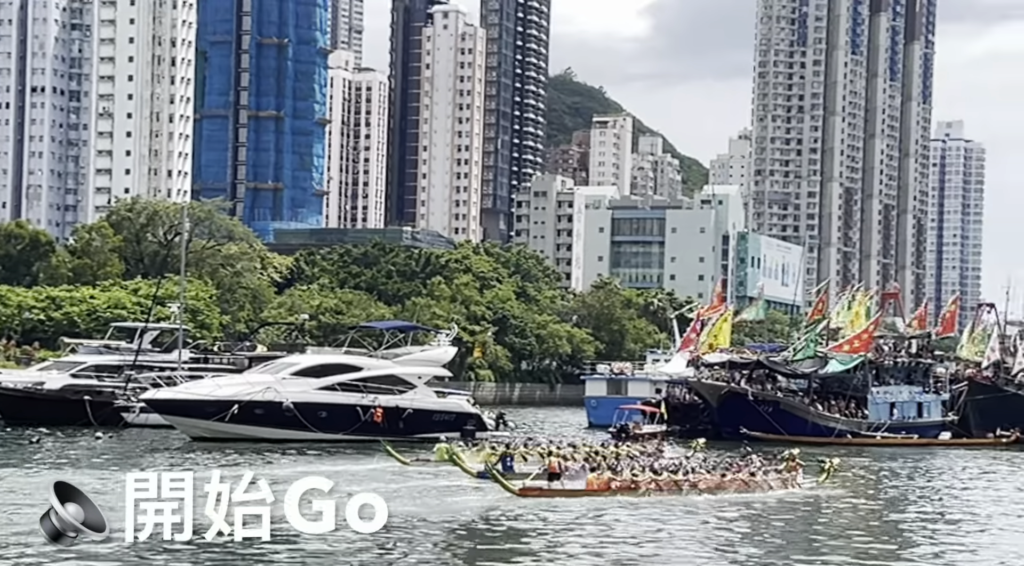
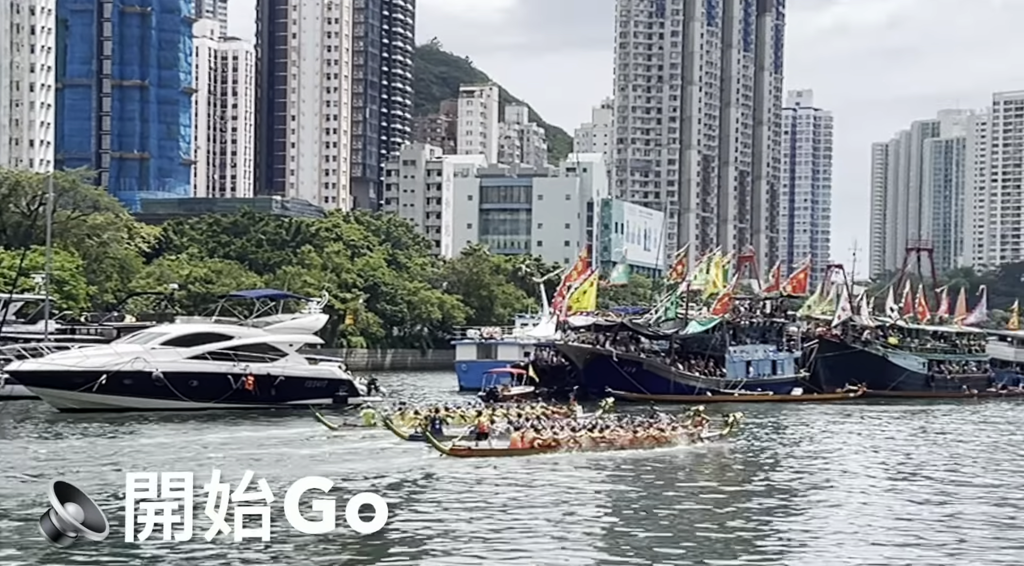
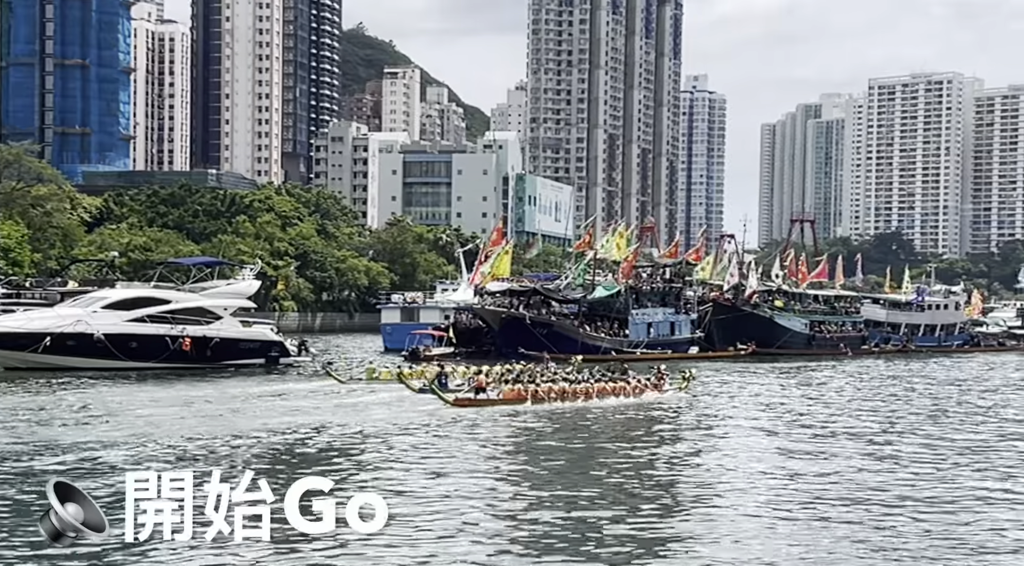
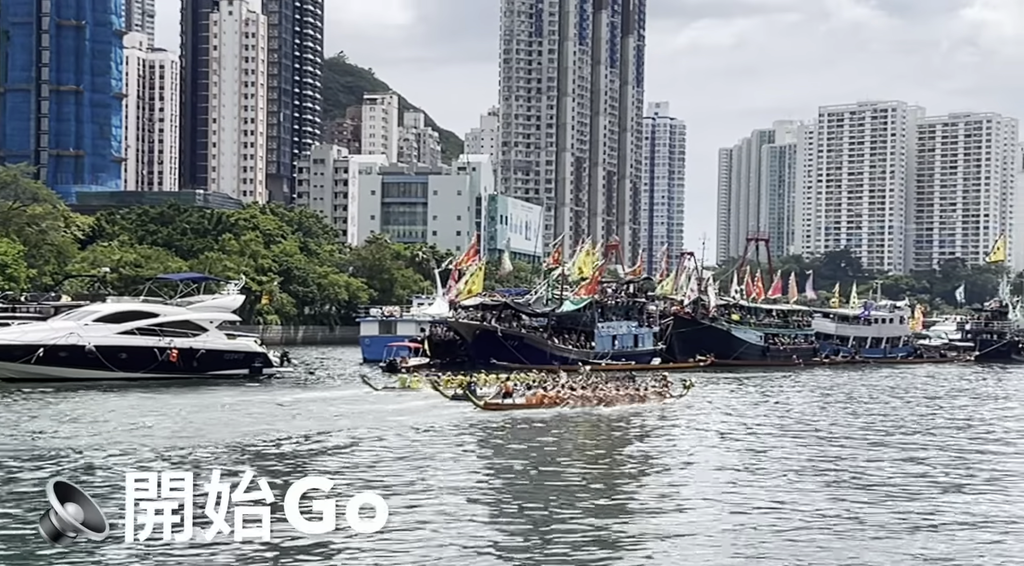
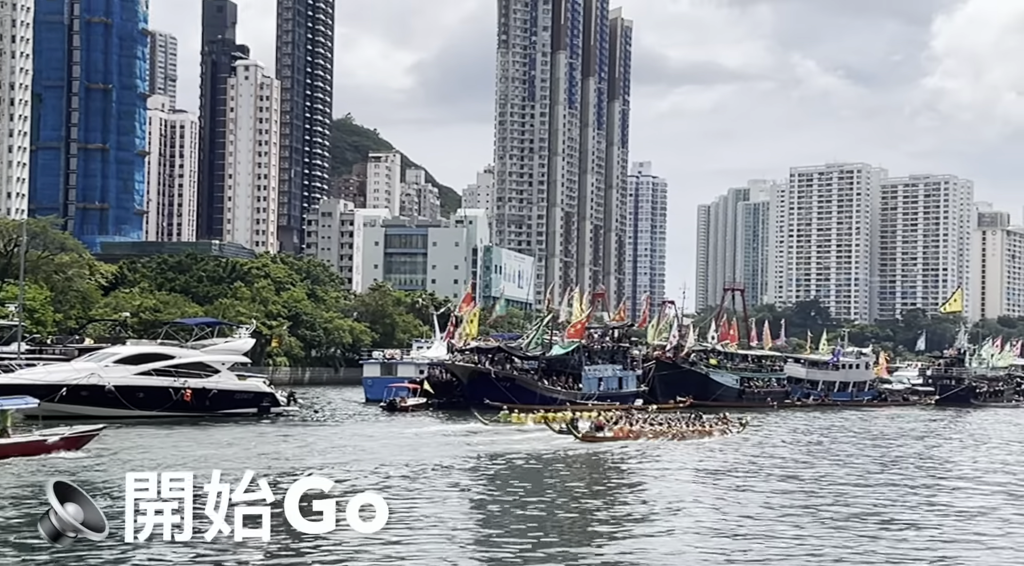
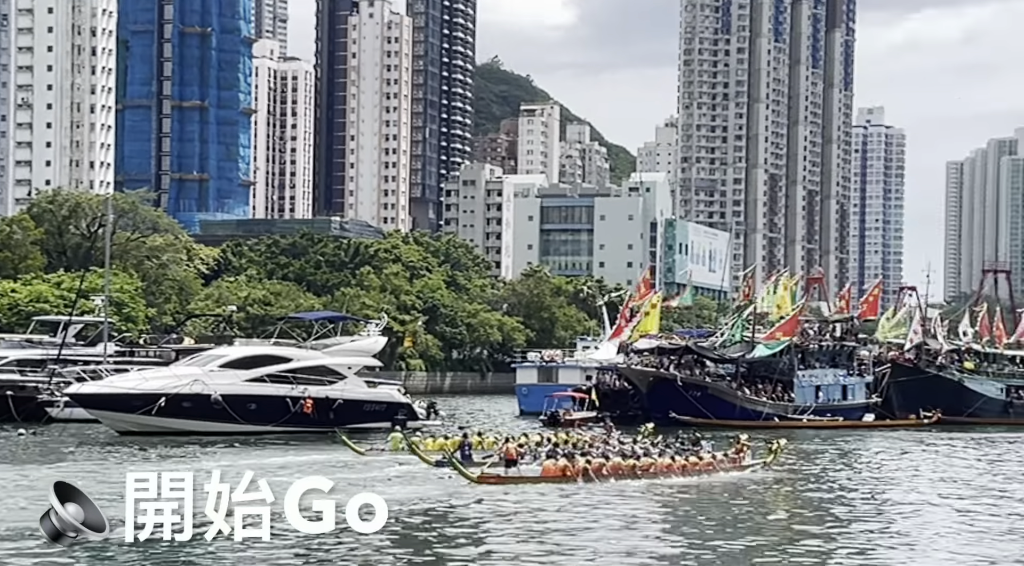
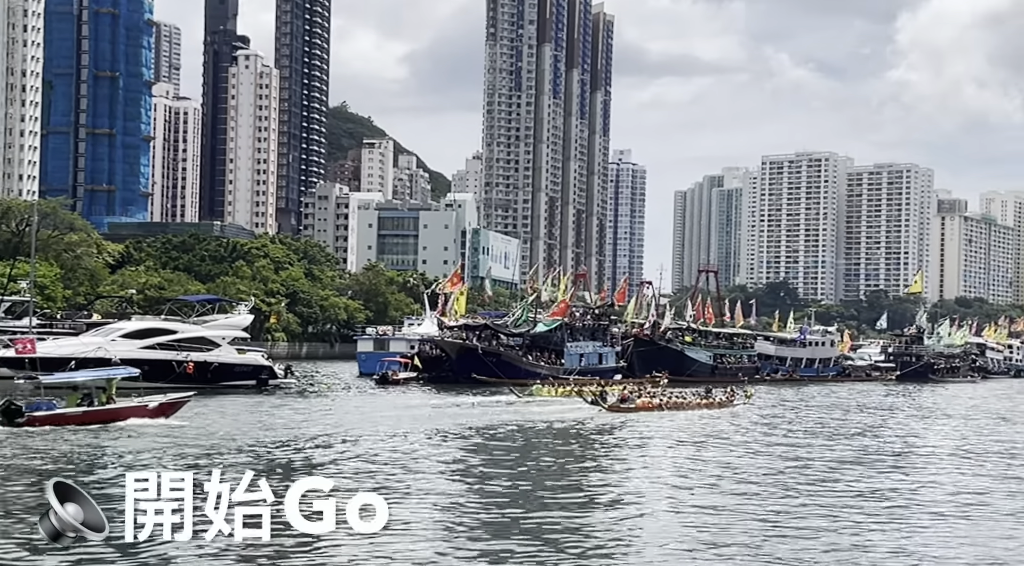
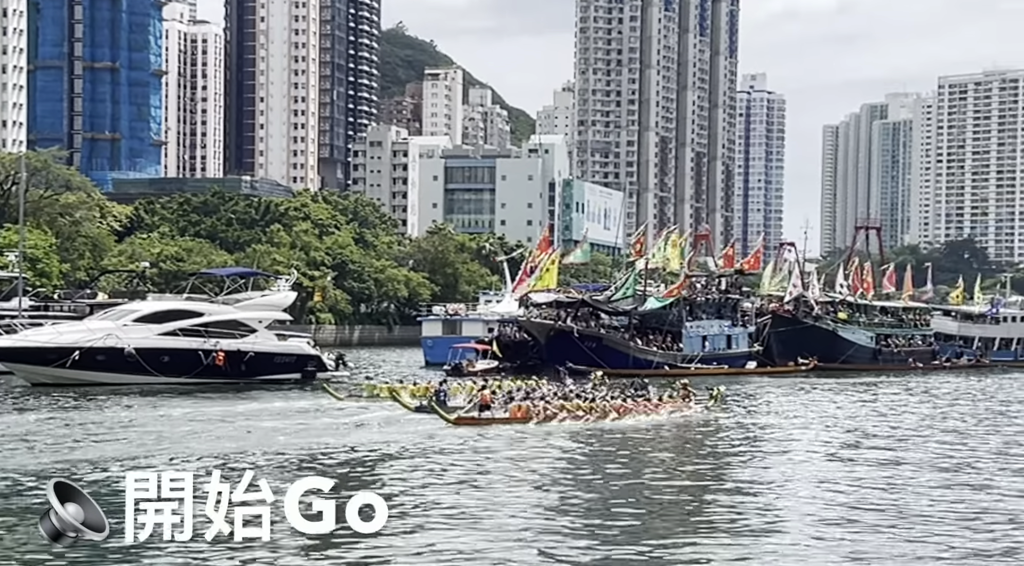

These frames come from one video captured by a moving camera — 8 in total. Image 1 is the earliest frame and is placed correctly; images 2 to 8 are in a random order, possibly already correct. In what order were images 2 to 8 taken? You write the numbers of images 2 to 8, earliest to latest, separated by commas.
6, 2, 8, 3, 4, 5, 7
